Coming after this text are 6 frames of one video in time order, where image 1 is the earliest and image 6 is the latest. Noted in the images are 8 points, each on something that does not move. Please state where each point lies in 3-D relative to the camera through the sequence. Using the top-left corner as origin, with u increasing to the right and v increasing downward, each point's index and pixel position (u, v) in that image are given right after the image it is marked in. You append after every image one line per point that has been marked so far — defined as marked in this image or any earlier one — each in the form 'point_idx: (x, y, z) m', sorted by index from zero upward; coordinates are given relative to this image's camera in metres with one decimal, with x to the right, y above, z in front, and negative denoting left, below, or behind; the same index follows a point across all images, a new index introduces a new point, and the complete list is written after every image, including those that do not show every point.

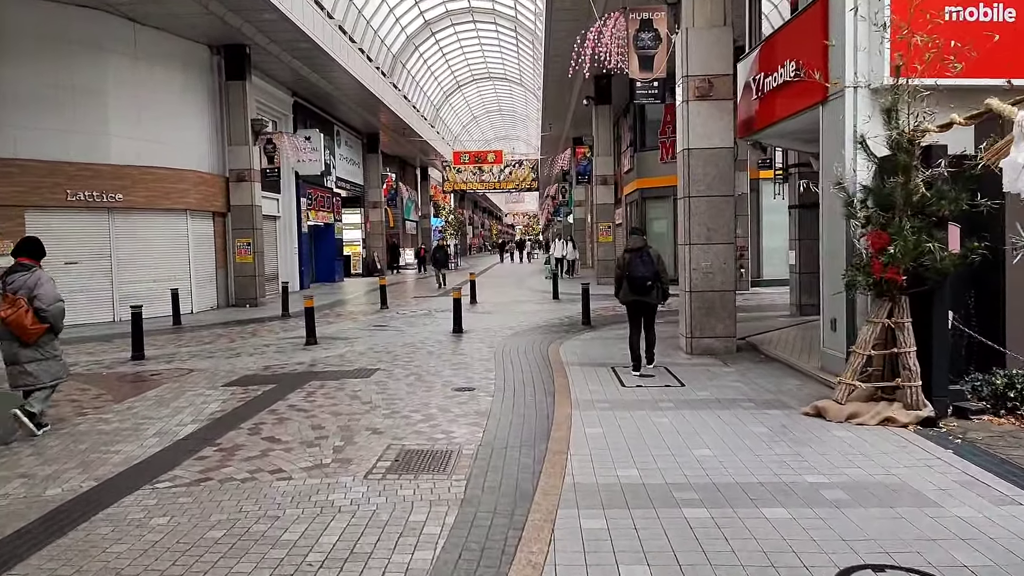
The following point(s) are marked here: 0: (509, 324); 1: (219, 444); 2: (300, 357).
0: (-0.1, -0.8, +14.2) m
1: (-2.6, -1.4, +6.1) m
2: (-3.3, -1.1, +10.7) m
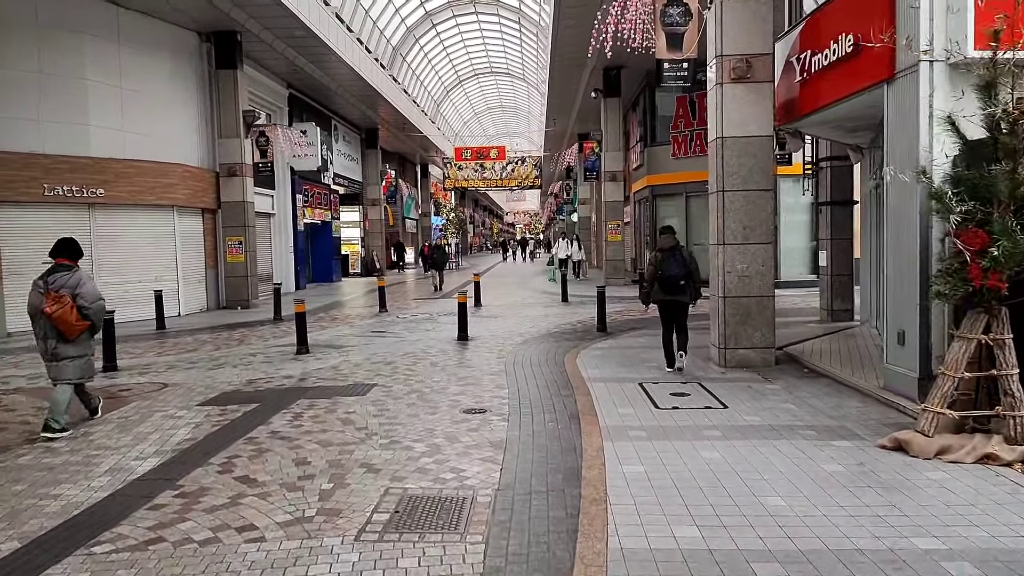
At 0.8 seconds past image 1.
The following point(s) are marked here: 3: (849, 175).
0: (+0.1, -0.8, +13.1) m
1: (-2.4, -1.5, +5.0) m
2: (-3.1, -1.1, +9.6) m
3: (+6.6, +2.2, +13.5) m
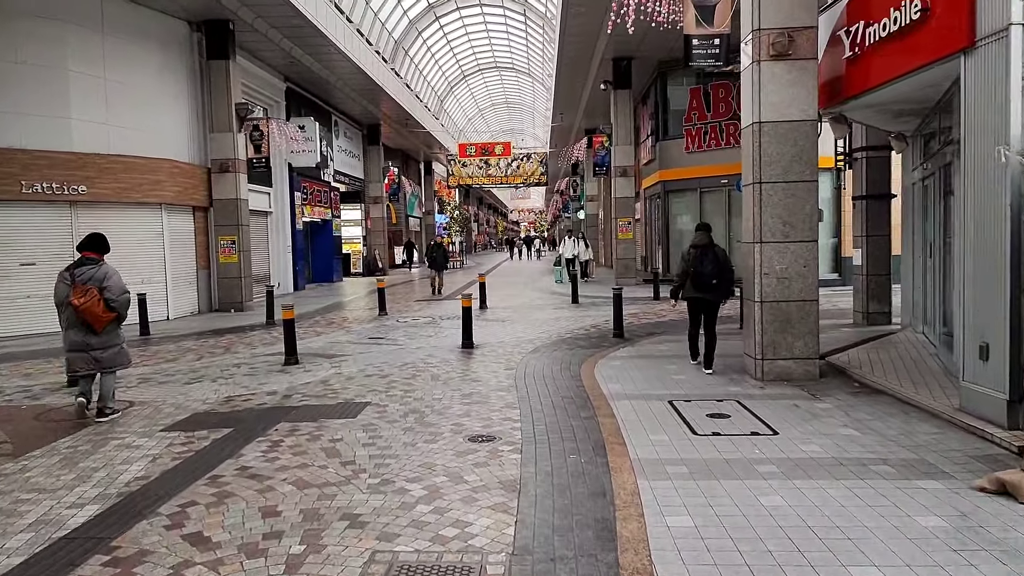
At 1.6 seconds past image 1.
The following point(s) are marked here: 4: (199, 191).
0: (+0.3, -0.9, +12.0) m
1: (-2.3, -1.5, +4.0) m
2: (-3.0, -1.2, +8.6) m
3: (+6.8, +2.2, +12.4) m
4: (-8.5, +2.6, +18.5) m
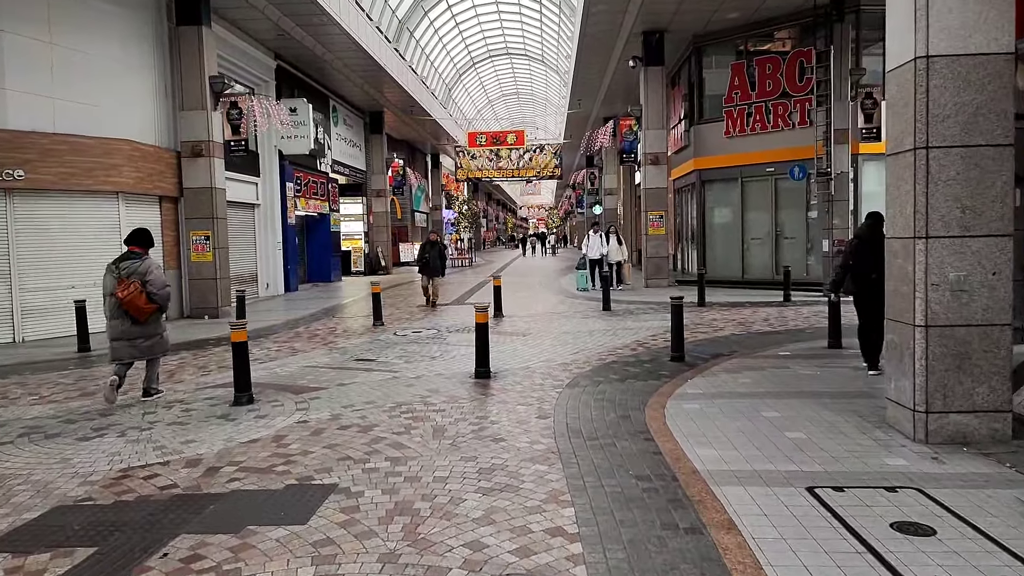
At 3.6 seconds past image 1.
0: (+0.6, -1.0, +9.3) m
1: (-2.1, -1.7, +1.4) m
2: (-2.7, -1.3, +5.9) m
3: (+7.2, +2.1, +9.6) m
4: (-8.0, +2.6, +15.9) m
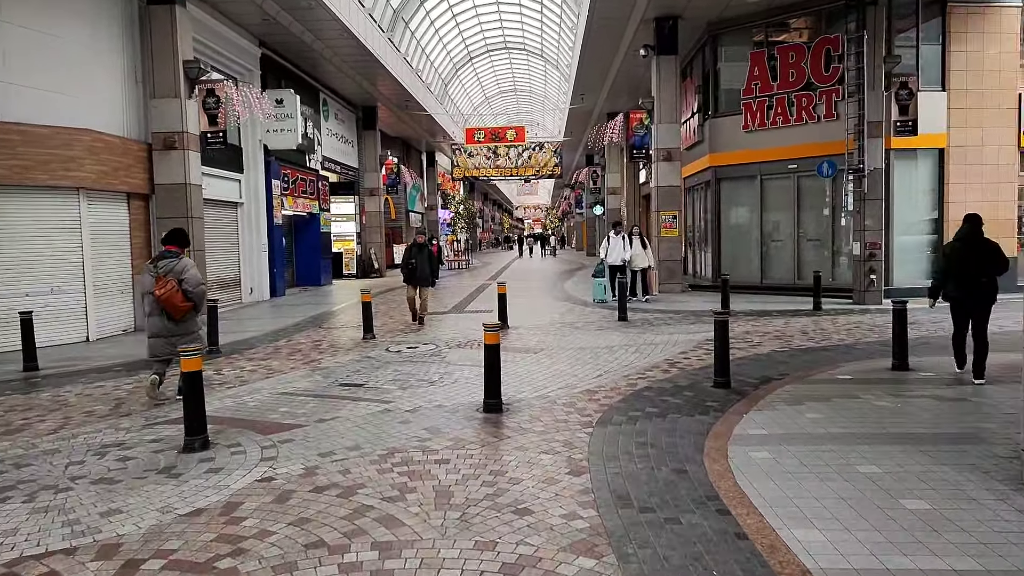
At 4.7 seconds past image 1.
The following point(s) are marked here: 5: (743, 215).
0: (+0.8, -1.1, +7.9) m
1: (-1.8, -1.8, -0.1) m
2: (-2.5, -1.5, +4.5) m
3: (+7.3, +1.9, +8.2) m
4: (-7.9, +2.4, +14.4) m
5: (+6.8, +2.1, +20.0) m
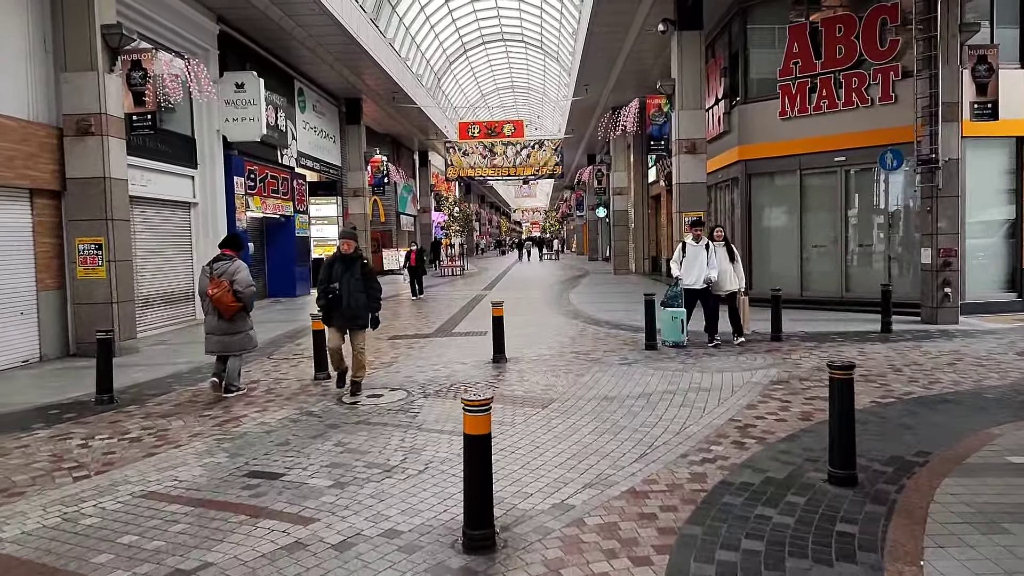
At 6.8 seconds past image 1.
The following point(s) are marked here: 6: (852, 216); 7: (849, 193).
0: (+0.8, -1.4, +5.1) m
1: (-1.8, -2.1, -2.9) m
2: (-2.5, -1.7, +1.6) m
3: (+7.3, +1.6, +5.4) m
4: (-8.0, +2.1, +11.6) m
5: (+6.7, +1.8, +17.2) m
6: (+7.9, +1.7, +15.9) m
7: (+7.8, +2.2, +15.9) m
